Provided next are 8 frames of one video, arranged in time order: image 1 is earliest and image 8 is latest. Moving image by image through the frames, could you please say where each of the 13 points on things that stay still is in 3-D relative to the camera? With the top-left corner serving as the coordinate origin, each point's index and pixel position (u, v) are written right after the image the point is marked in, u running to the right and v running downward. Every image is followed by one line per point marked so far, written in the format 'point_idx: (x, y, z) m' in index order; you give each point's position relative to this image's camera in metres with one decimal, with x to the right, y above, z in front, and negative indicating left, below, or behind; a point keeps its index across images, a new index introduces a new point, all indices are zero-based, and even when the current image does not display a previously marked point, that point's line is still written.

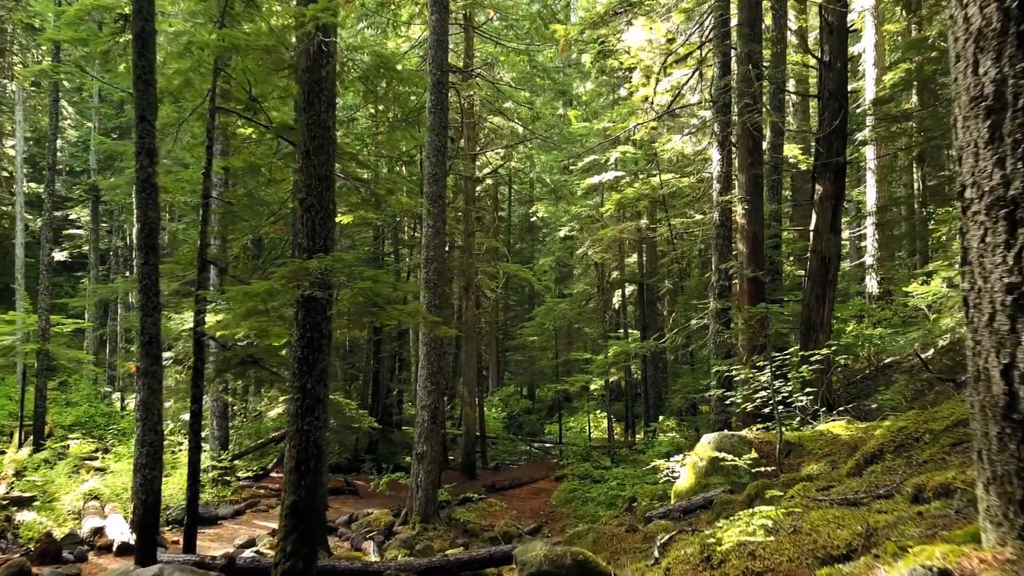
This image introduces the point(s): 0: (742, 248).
0: (+3.1, +0.5, +10.4) m
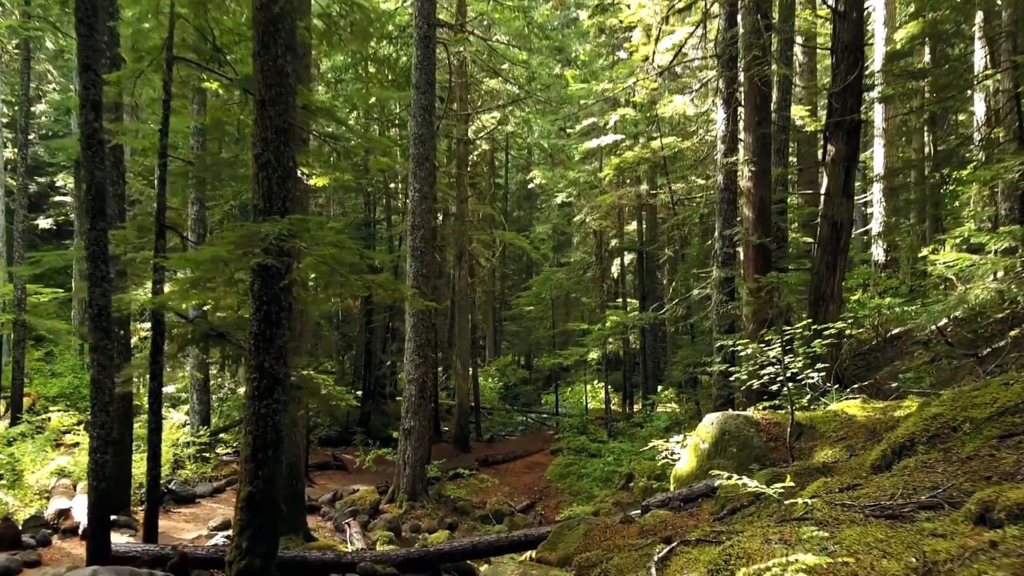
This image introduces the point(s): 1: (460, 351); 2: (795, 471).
0: (+3.0, +0.9, +9.7) m
1: (-1.2, -1.4, +17.7) m
2: (+1.8, -1.2, +5.1) m
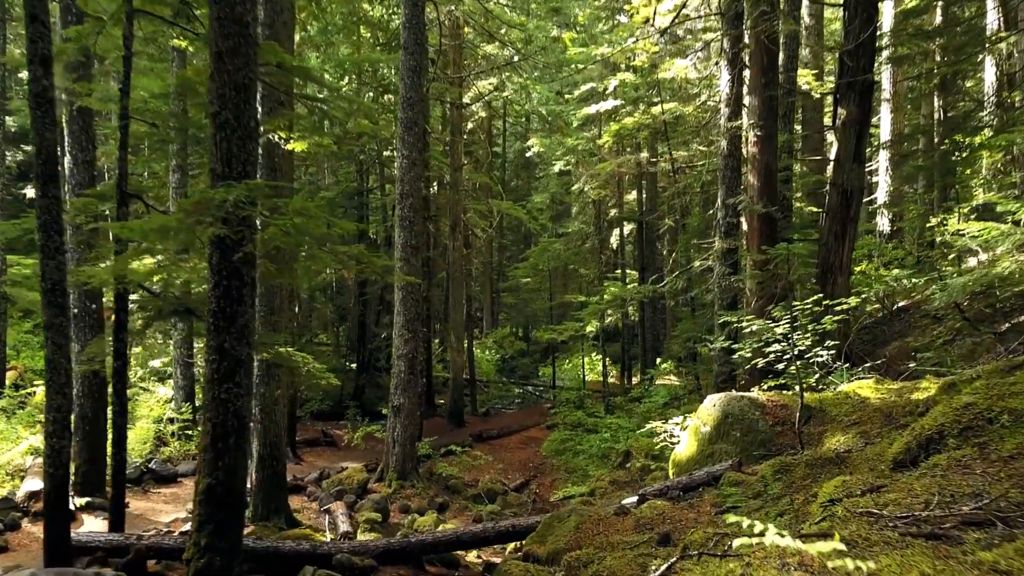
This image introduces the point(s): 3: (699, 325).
0: (+2.9, +1.3, +9.2) m
1: (-1.3, -0.8, +17.2) m
2: (+1.8, -1.0, +4.7) m
3: (+3.1, -0.6, +12.7) m
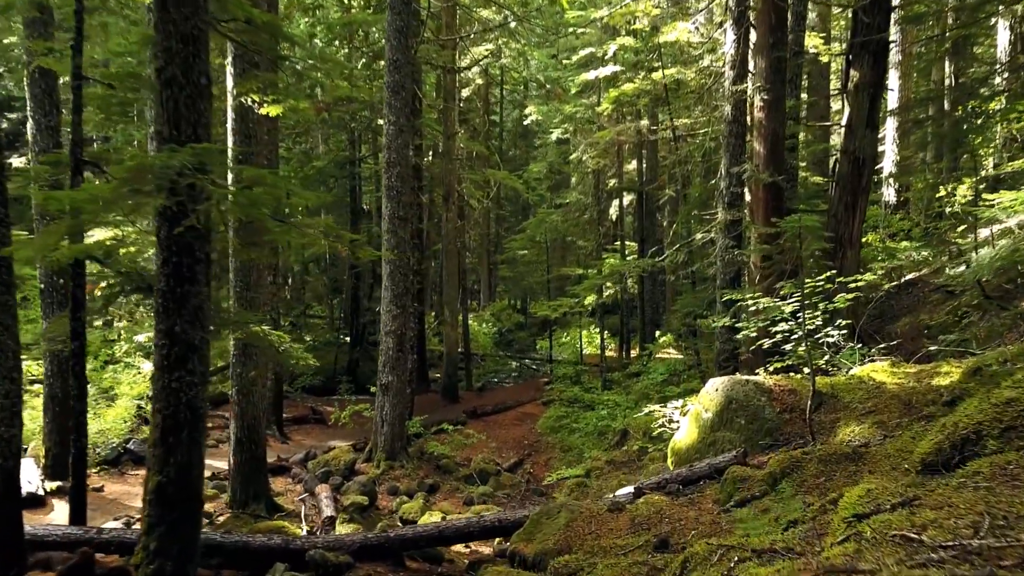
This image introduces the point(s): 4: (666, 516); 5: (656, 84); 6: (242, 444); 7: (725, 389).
0: (+2.8, +1.6, +8.7) m
1: (-1.4, -0.2, +16.8) m
2: (+1.7, -0.9, +4.2) m
3: (+3.0, -0.2, +12.2) m
4: (+0.9, -1.3, +4.4) m
5: (+2.6, +3.7, +14.2) m
6: (-2.7, -1.6, +7.8) m
7: (+1.5, -0.7, +5.6) m
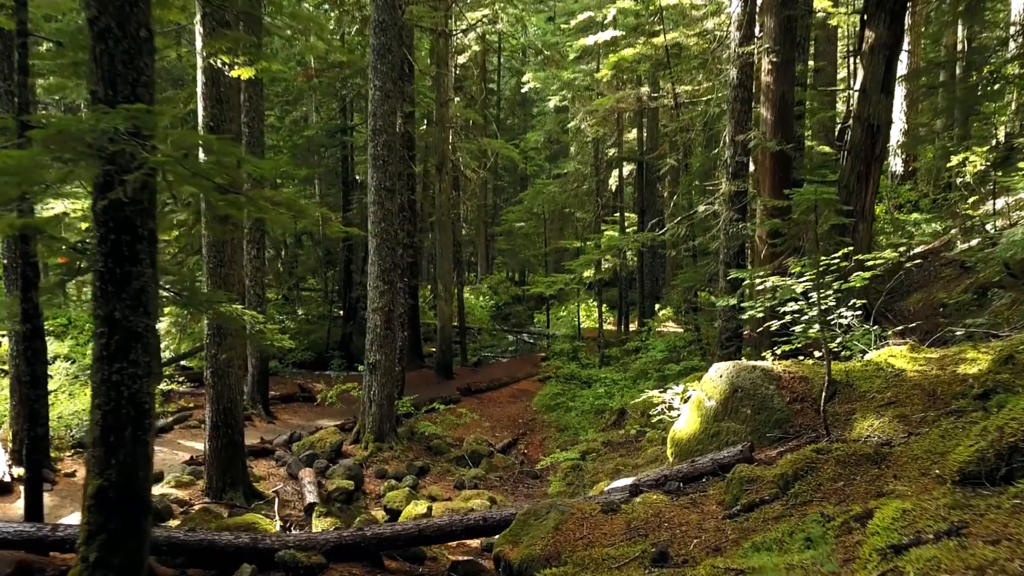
0: (+2.7, +1.8, +8.2) m
1: (-1.5, +0.4, +16.3) m
2: (+1.6, -0.8, +3.8) m
3: (+2.9, +0.2, +11.7) m
4: (+0.8, -1.2, +4.0) m
5: (+2.5, +4.2, +13.6) m
6: (-2.8, -1.3, +7.4) m
7: (+1.5, -0.6, +5.2) m
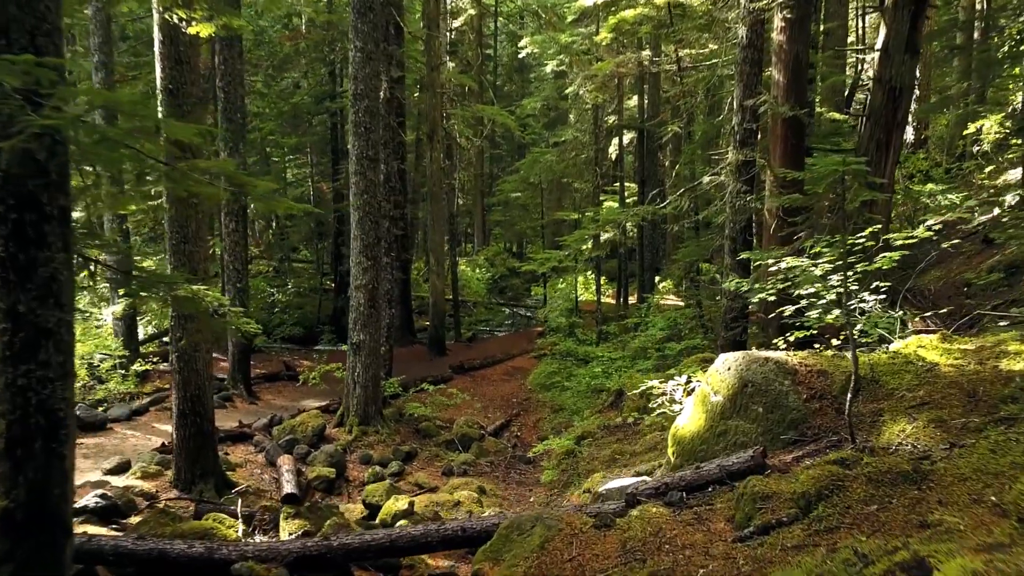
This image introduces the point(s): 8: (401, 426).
0: (+2.6, +2.1, +7.5) m
1: (-1.6, +0.9, +15.7) m
2: (+1.5, -0.8, +3.3) m
3: (+2.8, +0.6, +11.2) m
4: (+0.7, -1.1, +3.5) m
5: (+2.5, +4.6, +12.9) m
6: (-2.9, -1.1, +6.9) m
7: (+1.4, -0.5, +4.6) m
8: (-1.4, -1.8, +10.0) m
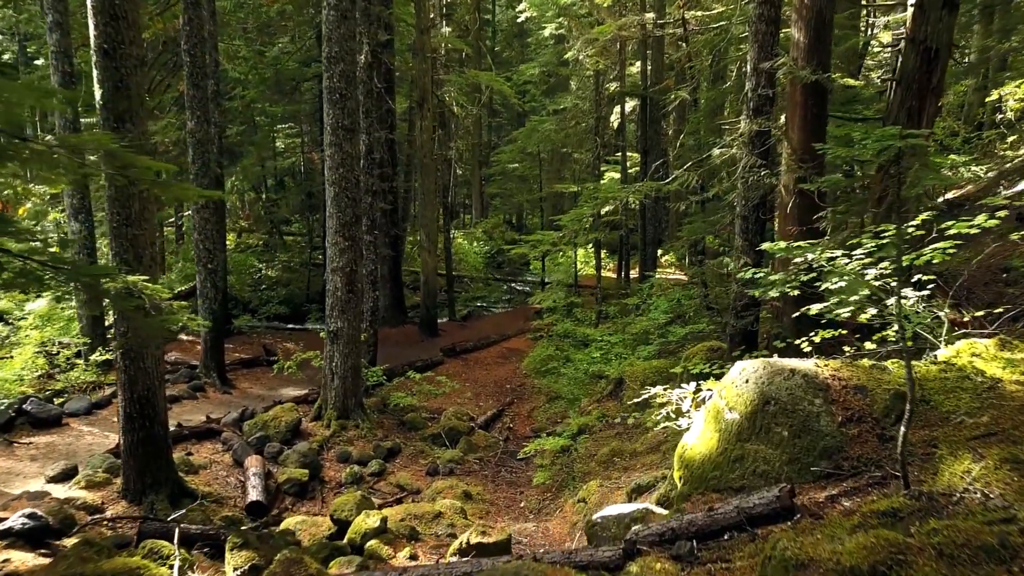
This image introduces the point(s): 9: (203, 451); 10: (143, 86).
0: (+2.5, +2.2, +6.7) m
1: (-1.6, +1.4, +14.9) m
2: (+1.4, -0.8, +2.5) m
3: (+2.7, +0.8, +10.4) m
4: (+0.6, -1.2, +2.7) m
5: (+2.3, +5.0, +11.9) m
6: (-3.0, -1.1, +6.2) m
7: (+1.2, -0.5, +3.9) m
8: (-1.5, -1.6, +9.3) m
9: (-3.1, -1.7, +7.9) m
10: (-2.9, +1.6, +6.0) m
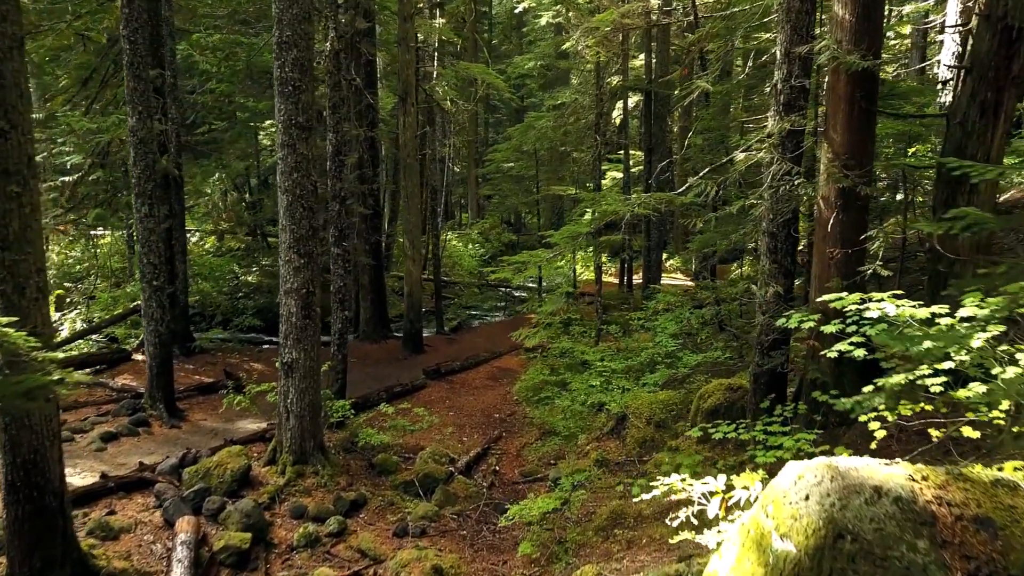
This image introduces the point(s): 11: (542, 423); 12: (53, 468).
0: (+2.3, +1.9, +5.5) m
1: (-1.8, +1.2, +13.7) m
2: (+1.2, -1.1, +1.3) m
3: (+2.5, +0.6, +9.1) m
4: (+0.4, -1.4, +1.5) m
5: (+2.2, +4.7, +10.6) m
6: (-3.2, -1.3, +5.0) m
7: (+1.1, -0.7, +2.7) m
8: (-1.7, -1.8, +8.1) m
9: (-3.3, -1.9, +6.7) m
10: (-3.0, +1.3, +4.8) m
11: (+0.4, -1.6, +9.4) m
12: (-3.0, -1.2, +5.1) m
